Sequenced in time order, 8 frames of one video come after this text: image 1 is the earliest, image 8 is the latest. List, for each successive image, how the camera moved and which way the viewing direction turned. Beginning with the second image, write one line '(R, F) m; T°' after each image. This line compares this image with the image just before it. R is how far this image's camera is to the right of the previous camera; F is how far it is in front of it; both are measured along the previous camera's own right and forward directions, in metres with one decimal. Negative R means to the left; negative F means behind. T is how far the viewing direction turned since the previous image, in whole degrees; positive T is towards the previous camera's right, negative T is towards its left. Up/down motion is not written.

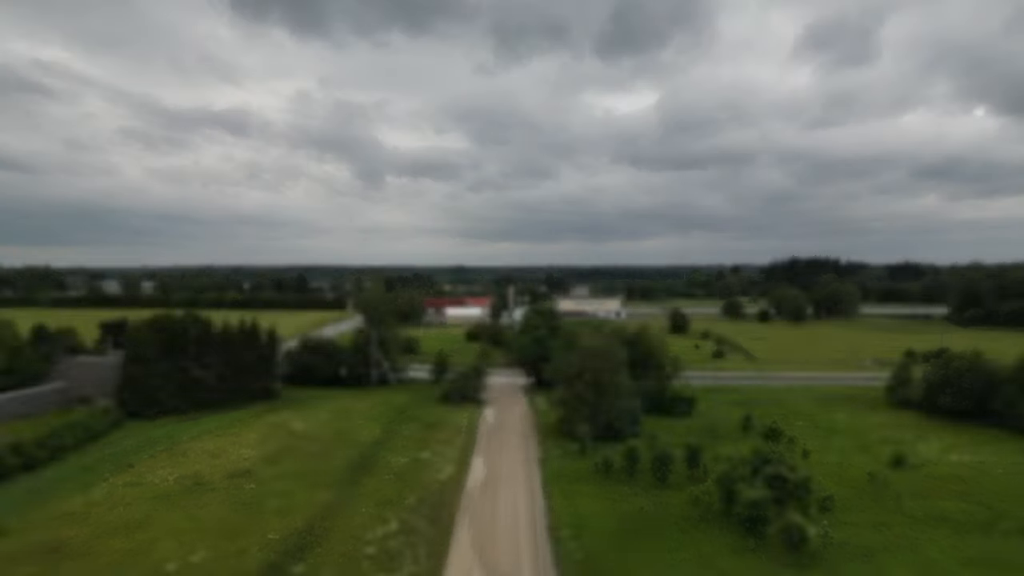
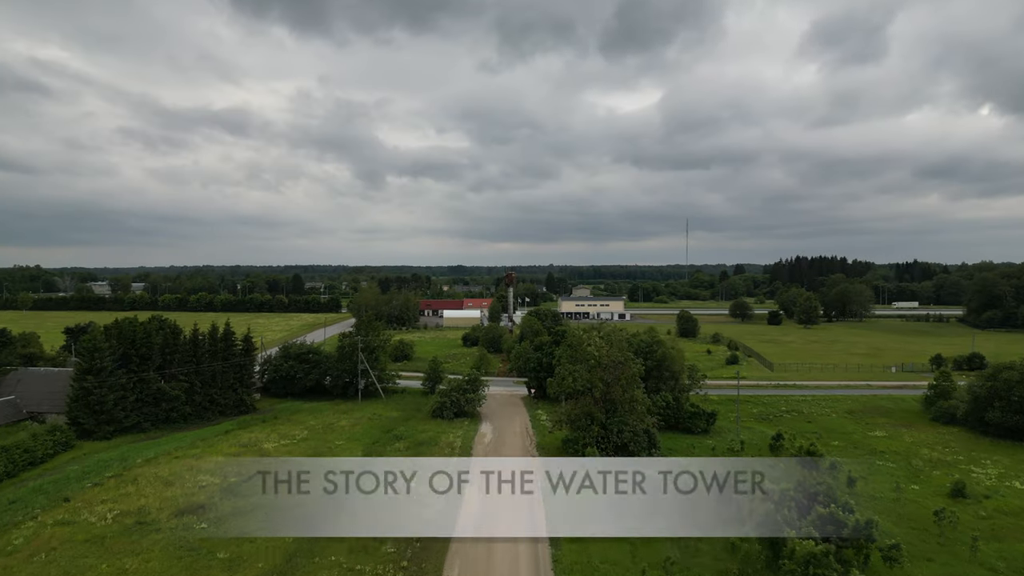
(0.0, +1.9) m; 0°
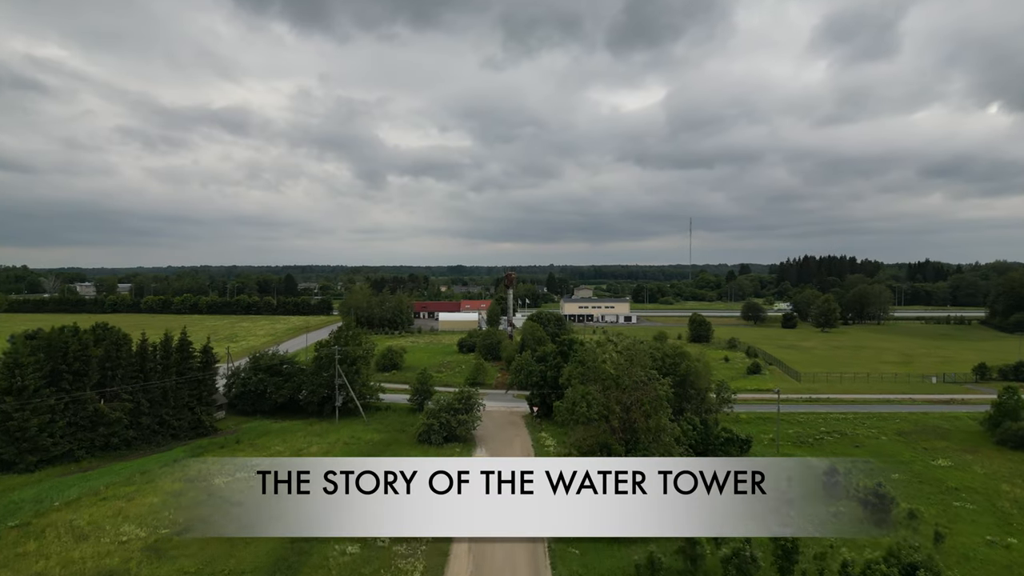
(0.0, +2.4) m; 0°
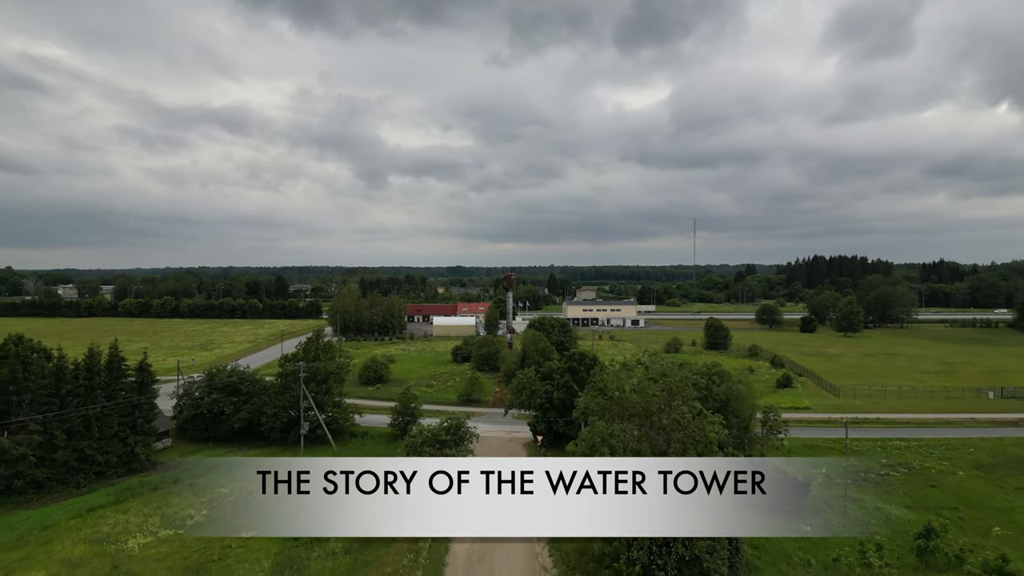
(0.0, +2.7) m; 0°
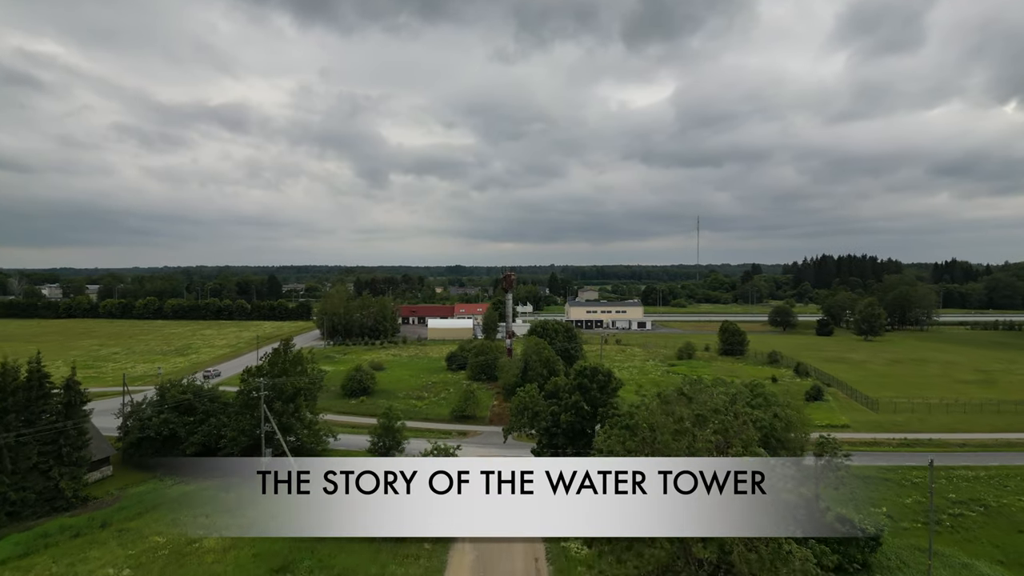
(0.0, +2.2) m; 0°
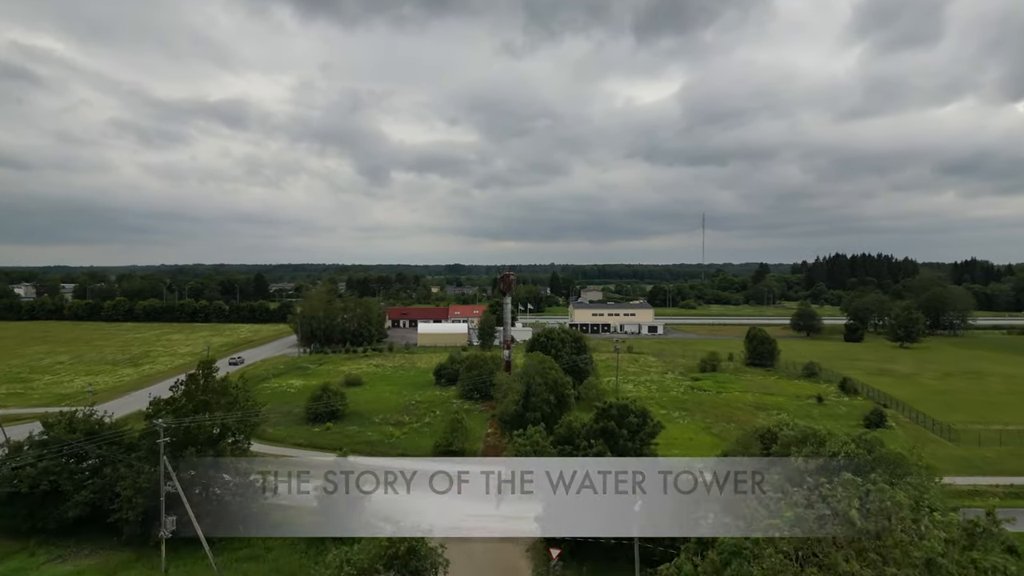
(0.0, +3.3) m; 0°
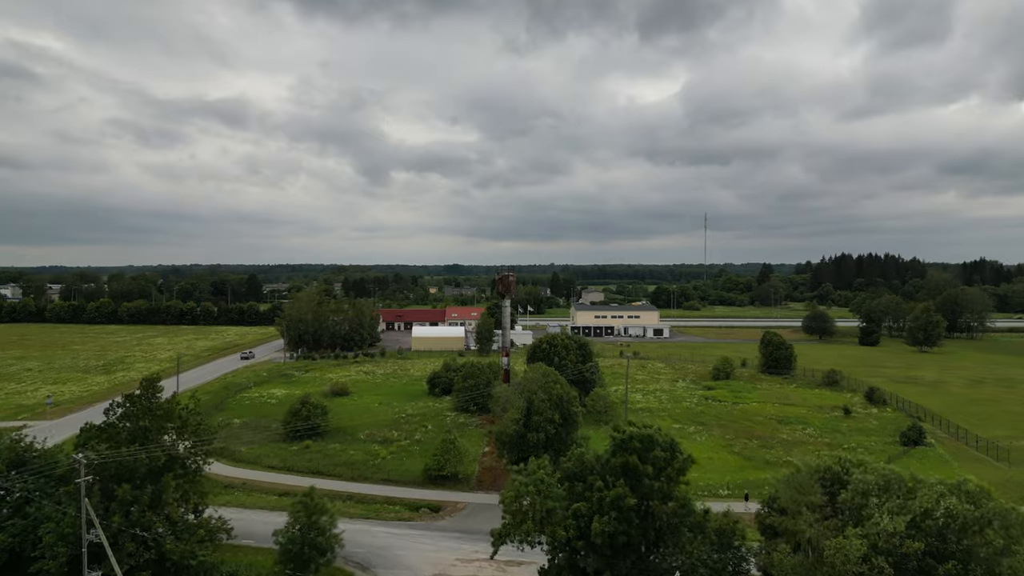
(0.0, +1.5) m; 0°
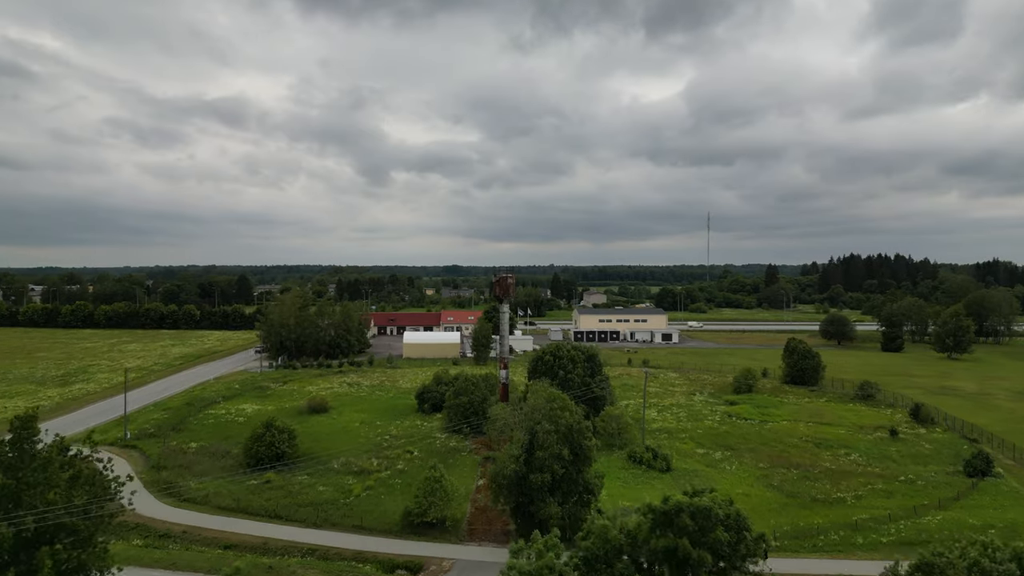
(0.0, +2.1) m; 0°
